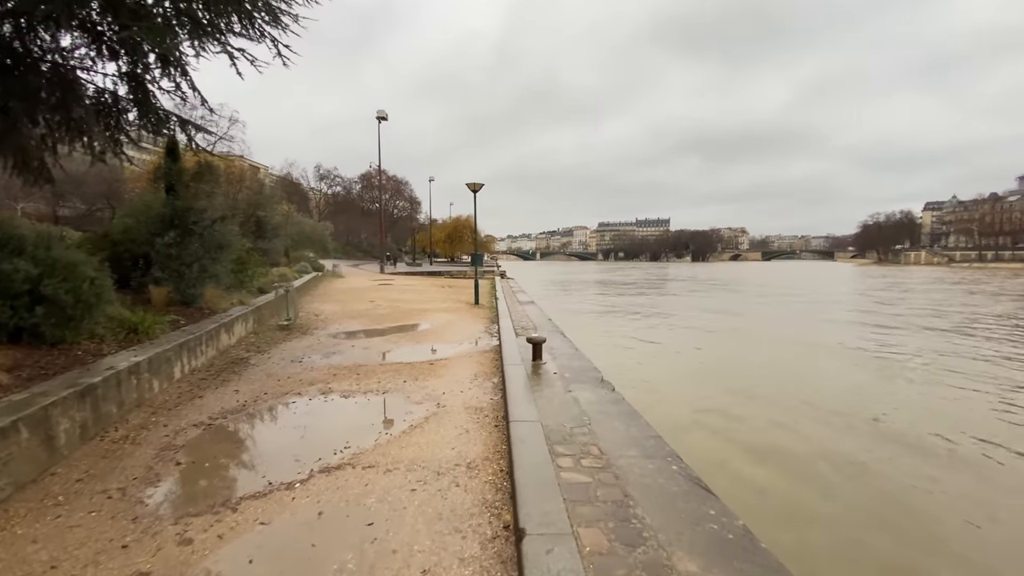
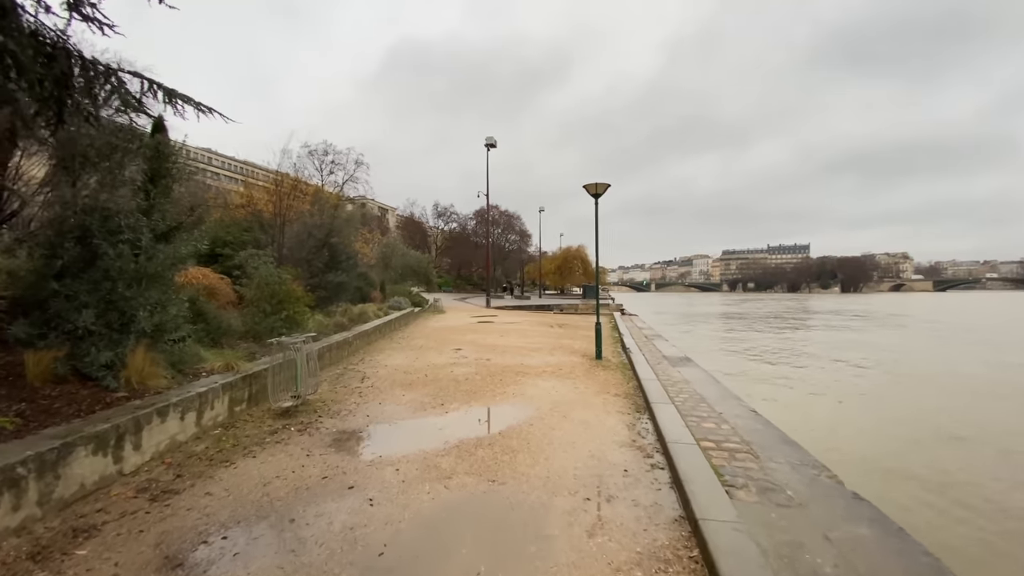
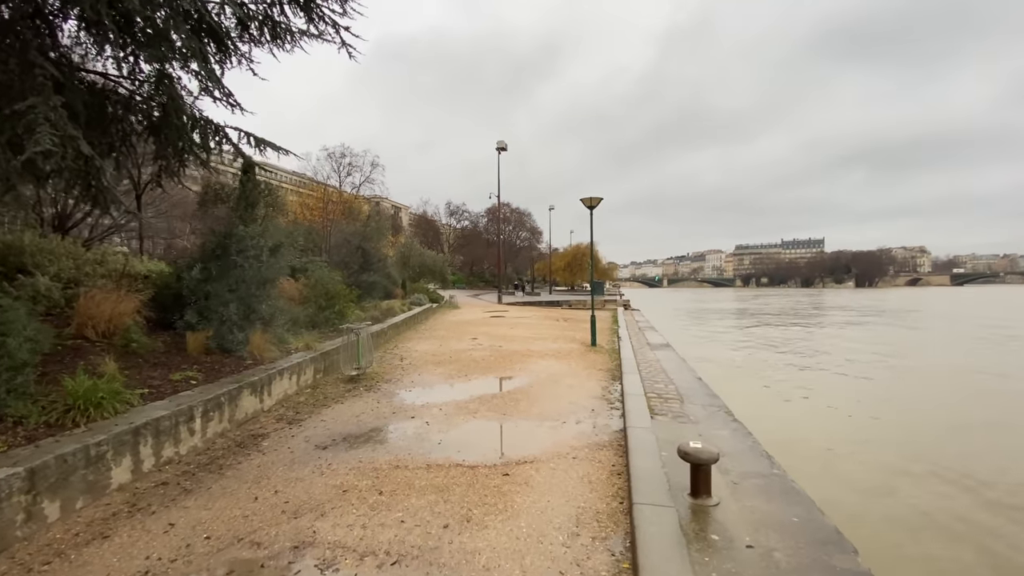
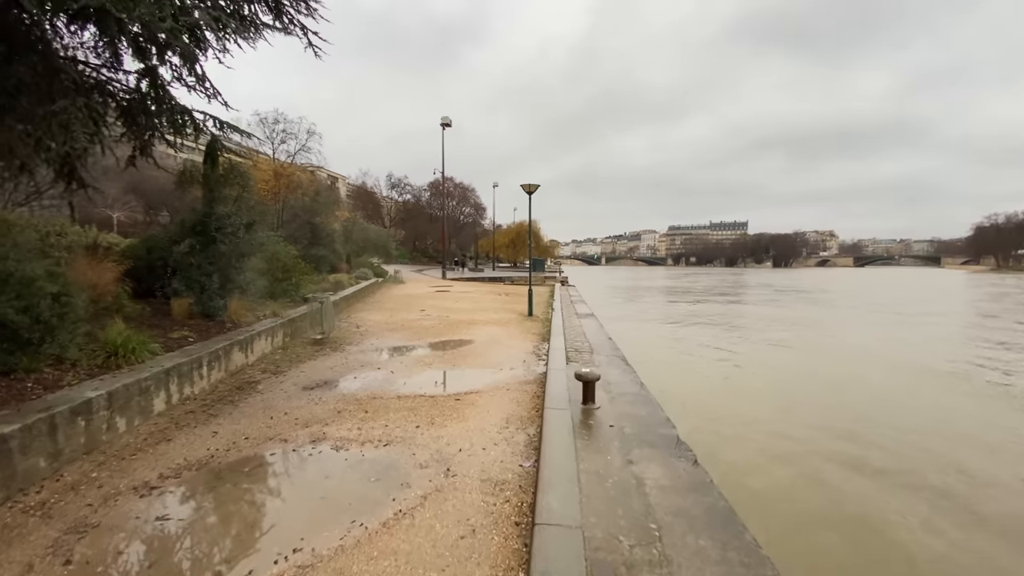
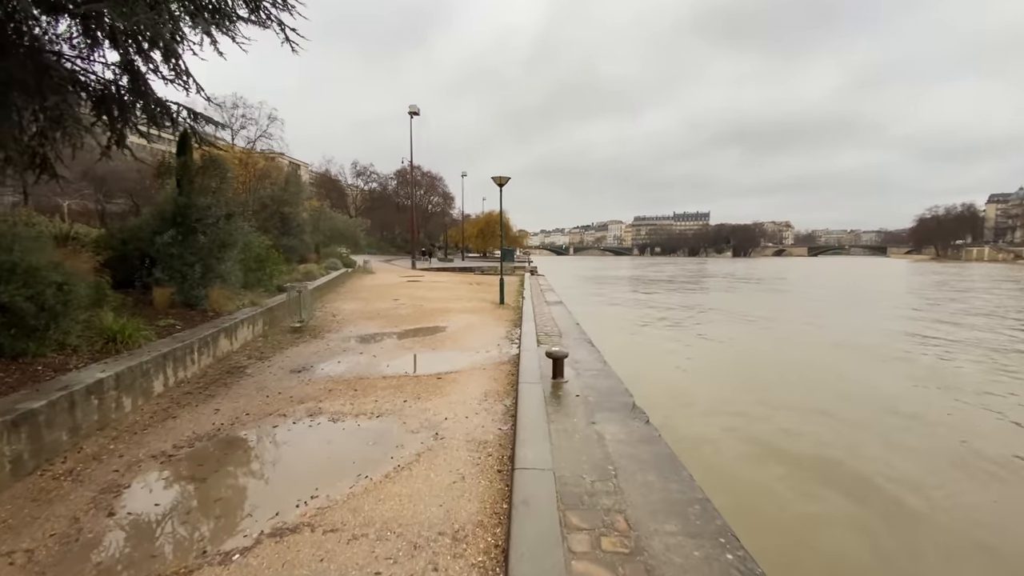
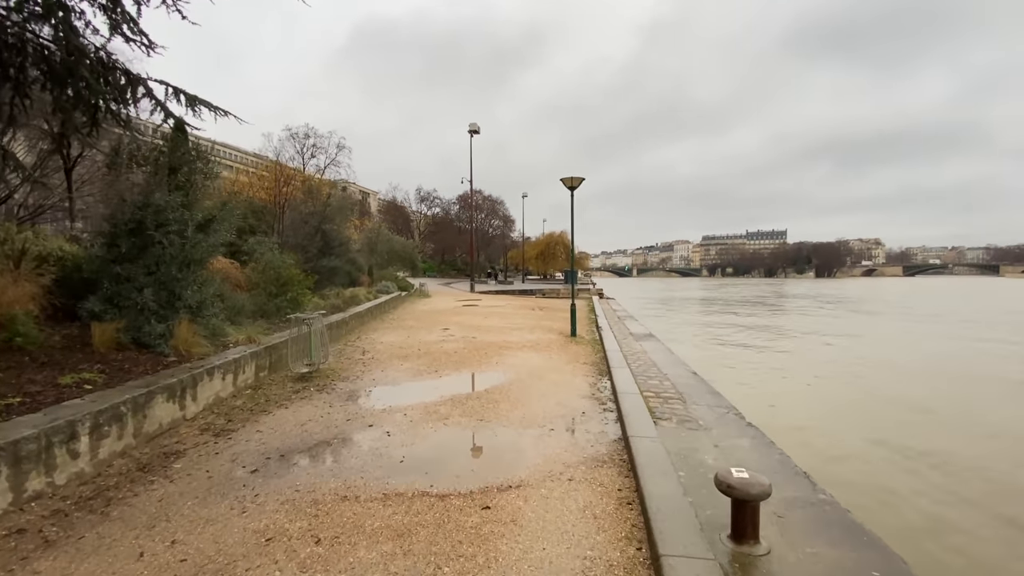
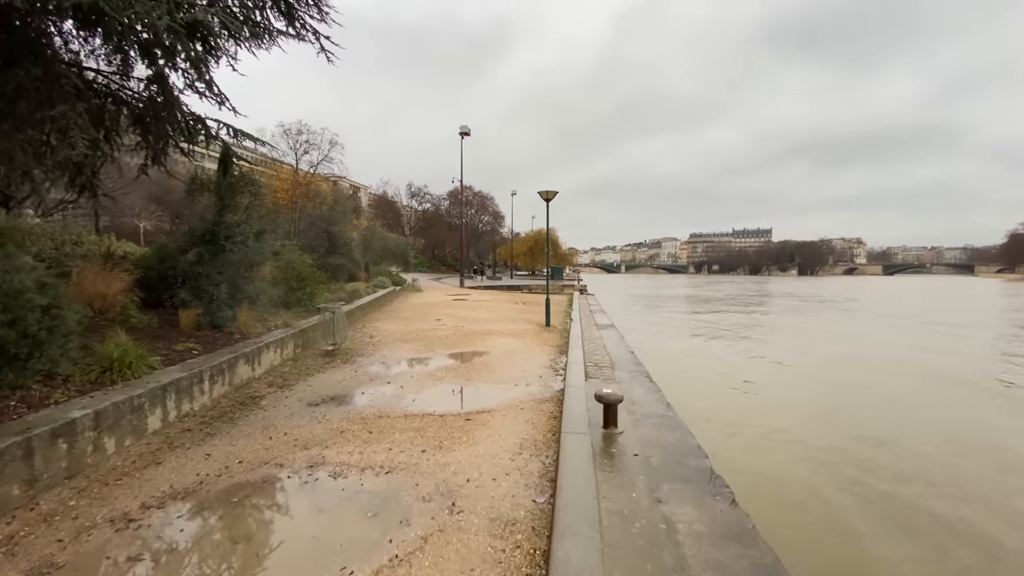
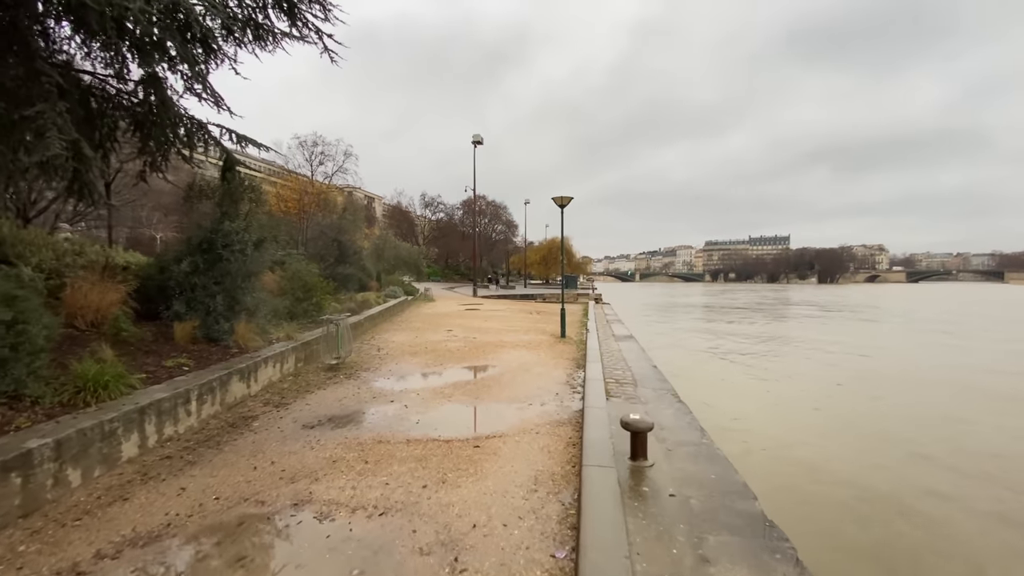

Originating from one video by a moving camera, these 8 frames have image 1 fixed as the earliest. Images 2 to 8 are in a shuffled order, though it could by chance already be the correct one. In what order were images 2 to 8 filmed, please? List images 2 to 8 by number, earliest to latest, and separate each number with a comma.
5, 4, 7, 8, 3, 6, 2
